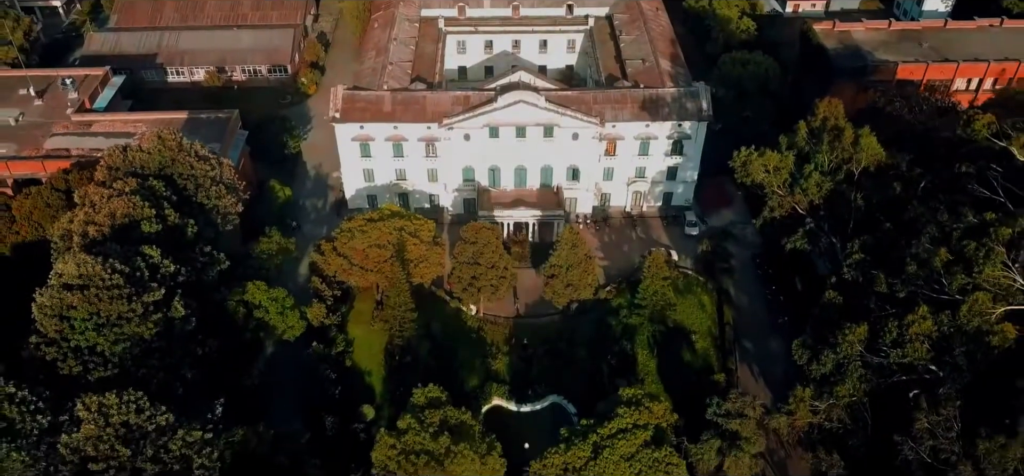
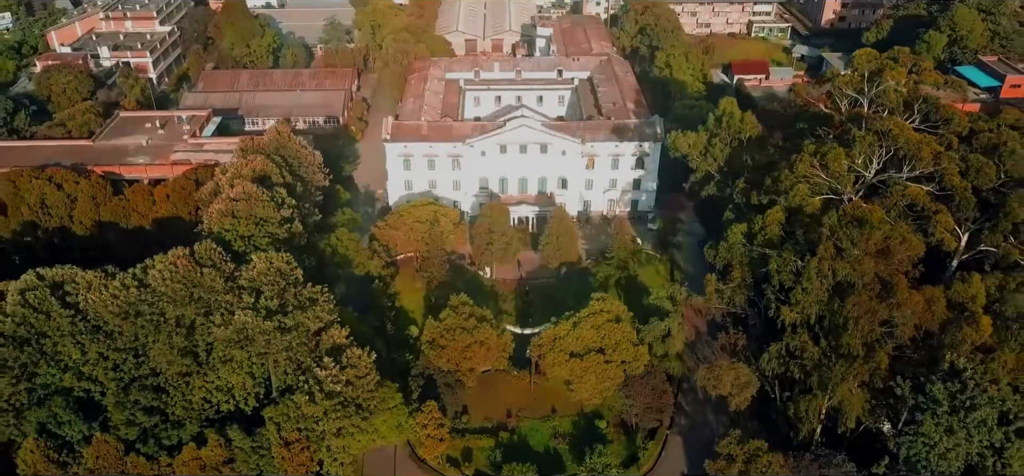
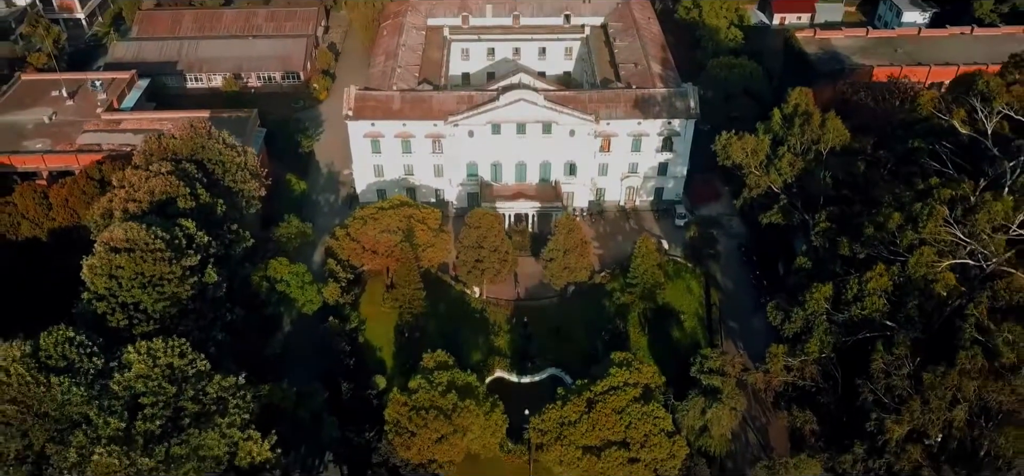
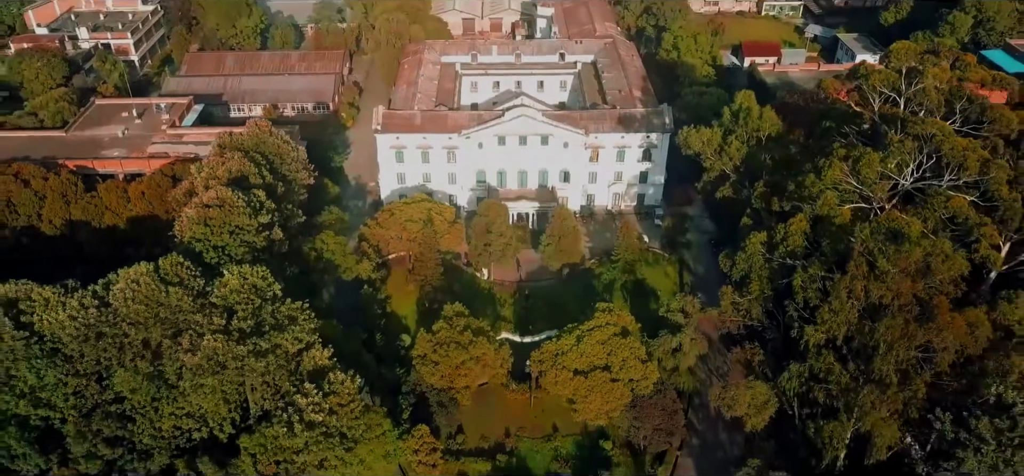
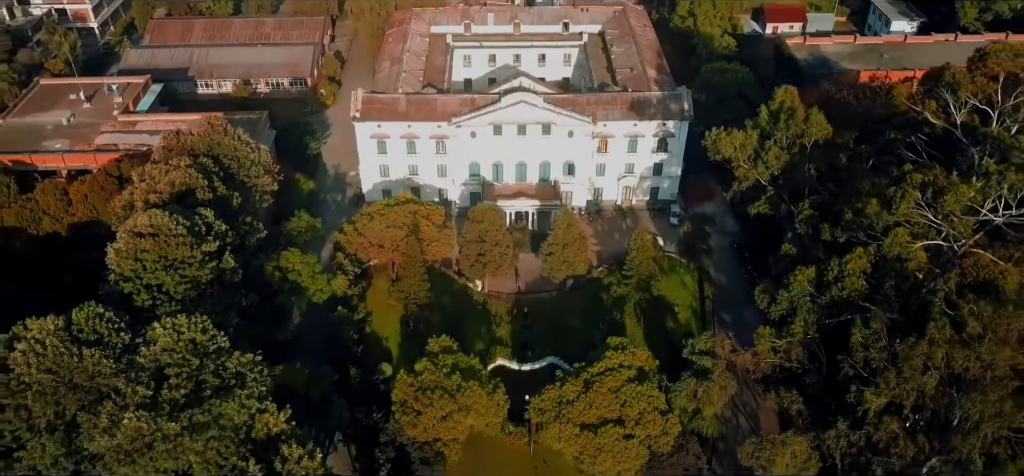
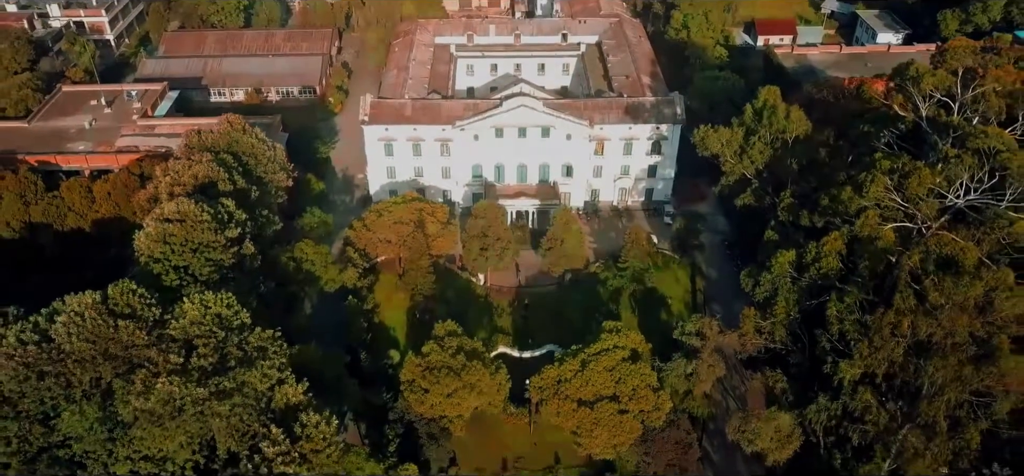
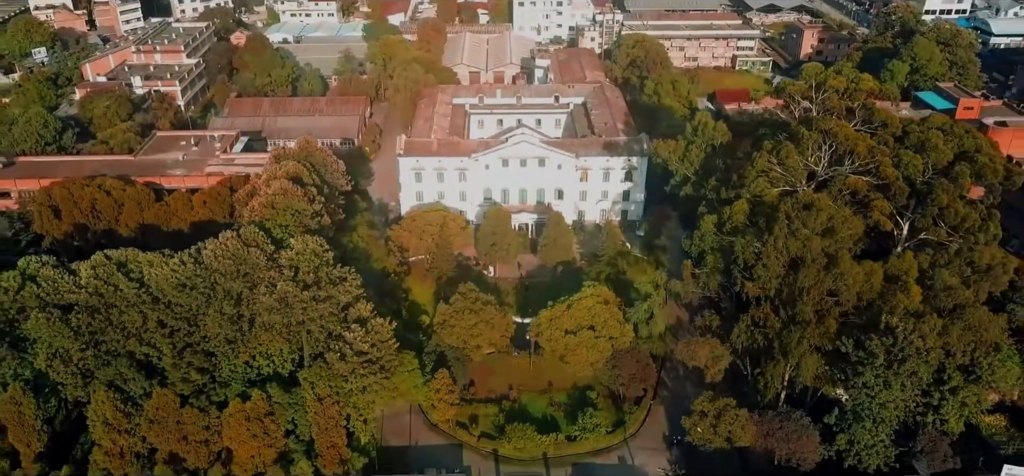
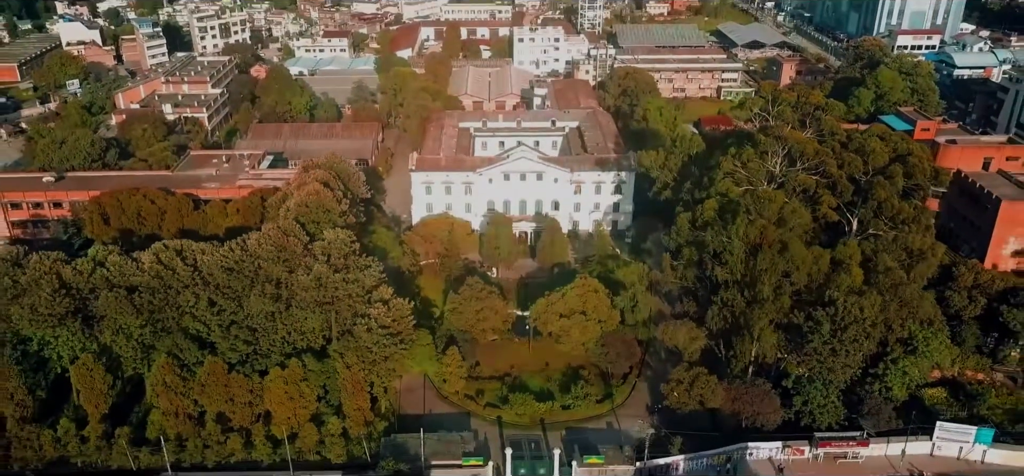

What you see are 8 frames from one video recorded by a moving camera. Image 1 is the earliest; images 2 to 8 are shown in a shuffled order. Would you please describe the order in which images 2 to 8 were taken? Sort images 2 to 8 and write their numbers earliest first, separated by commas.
3, 5, 6, 4, 2, 7, 8
